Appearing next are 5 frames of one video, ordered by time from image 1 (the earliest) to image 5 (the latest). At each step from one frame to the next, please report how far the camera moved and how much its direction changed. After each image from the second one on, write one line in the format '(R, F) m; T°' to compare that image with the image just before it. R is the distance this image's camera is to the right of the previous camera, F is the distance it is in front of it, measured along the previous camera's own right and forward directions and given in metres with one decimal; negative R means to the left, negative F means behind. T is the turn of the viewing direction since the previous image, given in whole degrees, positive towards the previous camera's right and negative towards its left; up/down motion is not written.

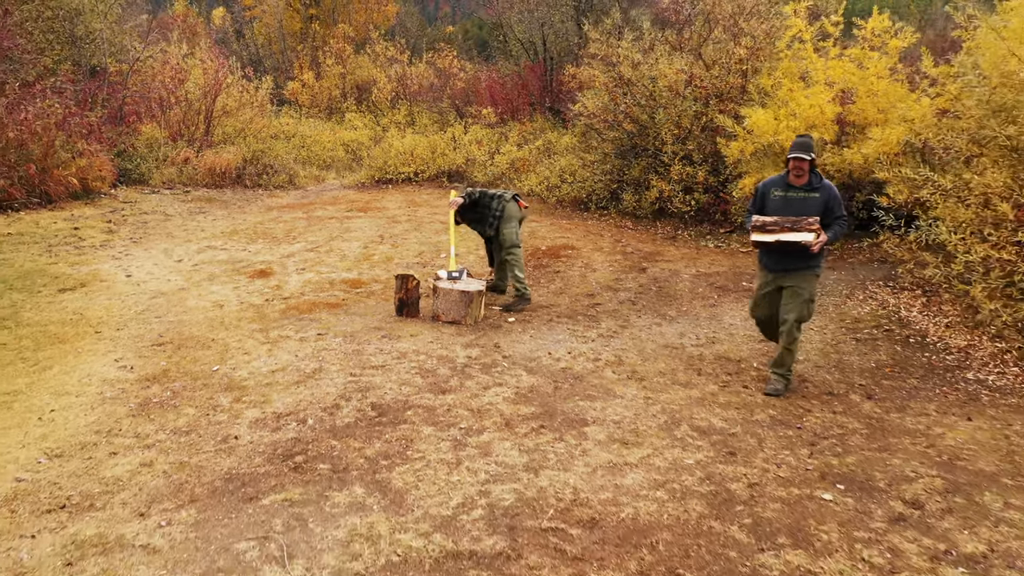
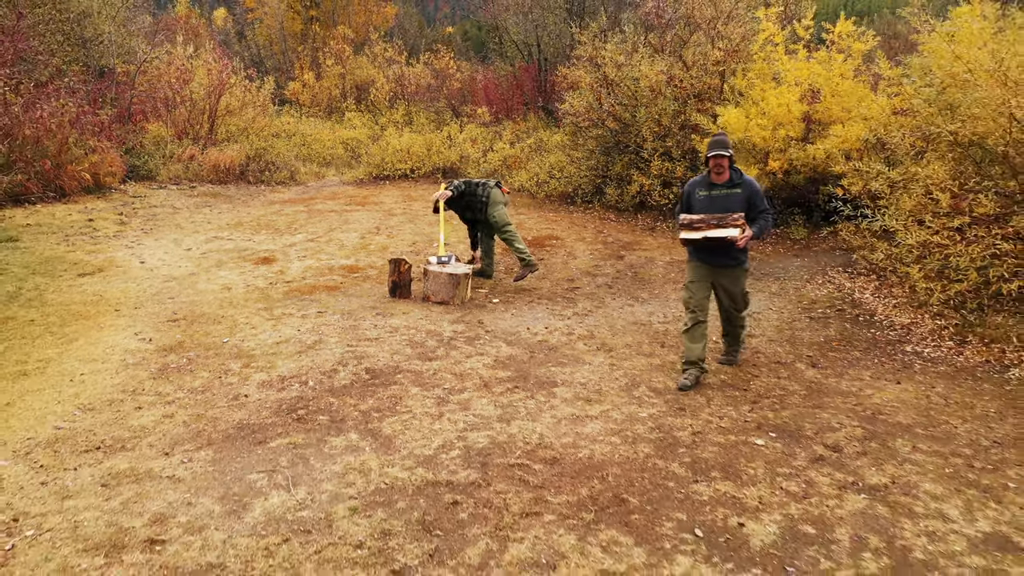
(+0.1, -0.5) m; 0°
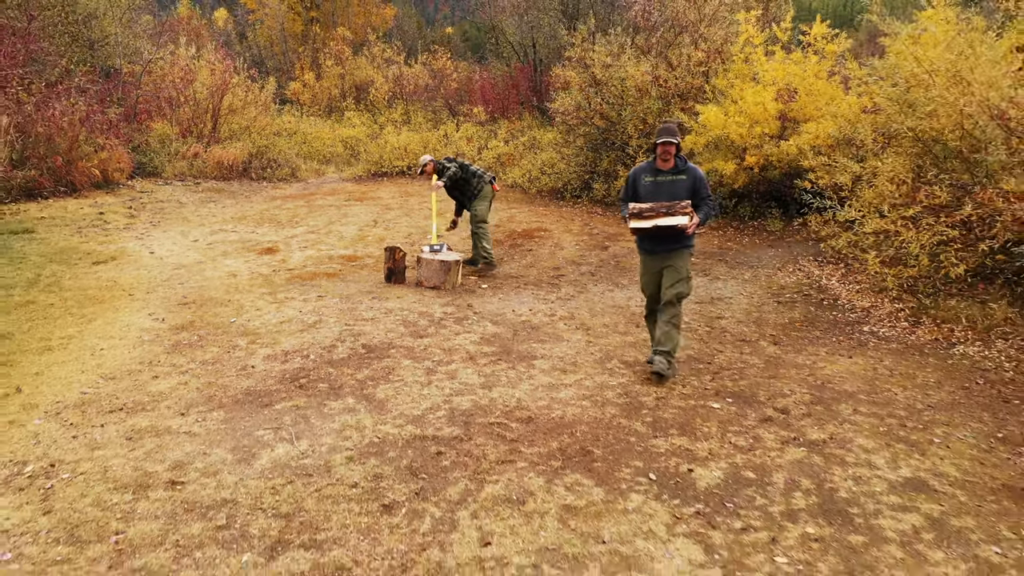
(+0.1, -0.4) m; 0°
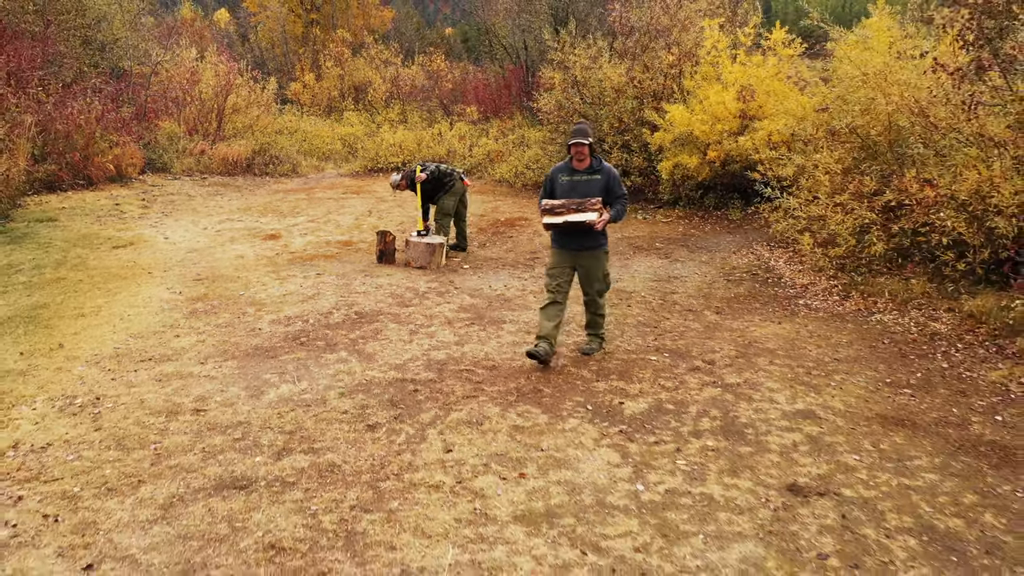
(+0.2, -0.8) m; 0°
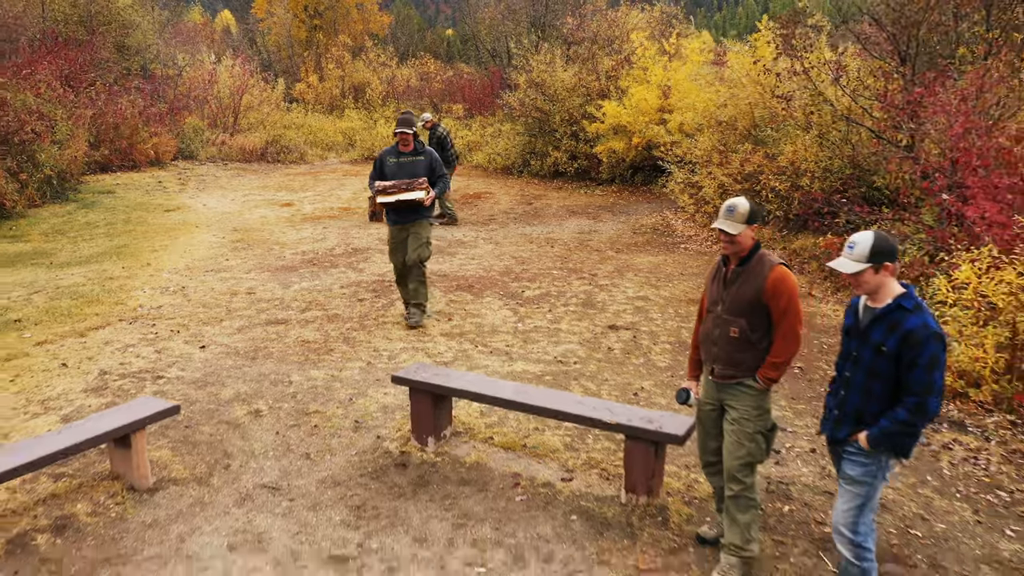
(+0.5, -2.4) m; 0°
